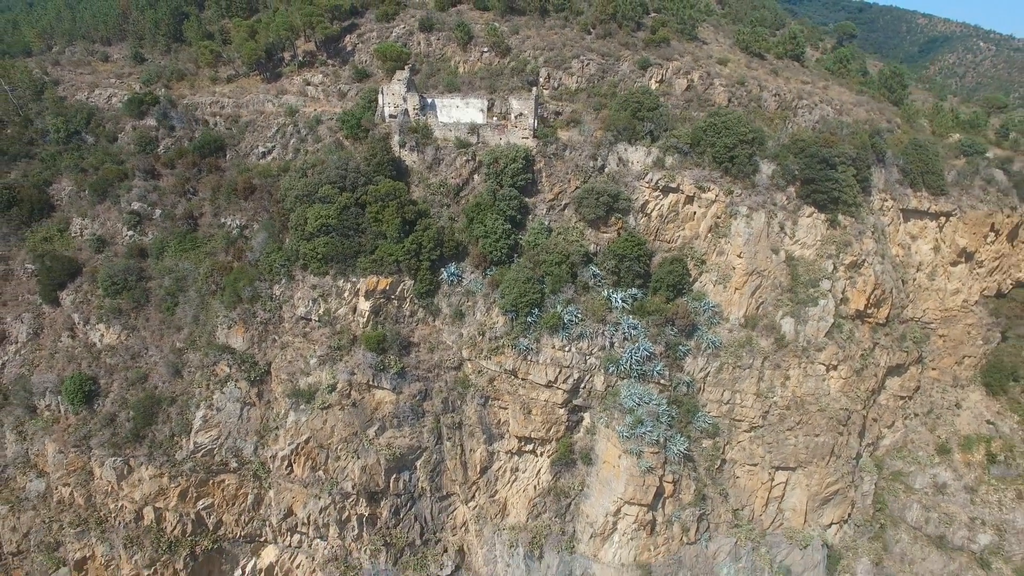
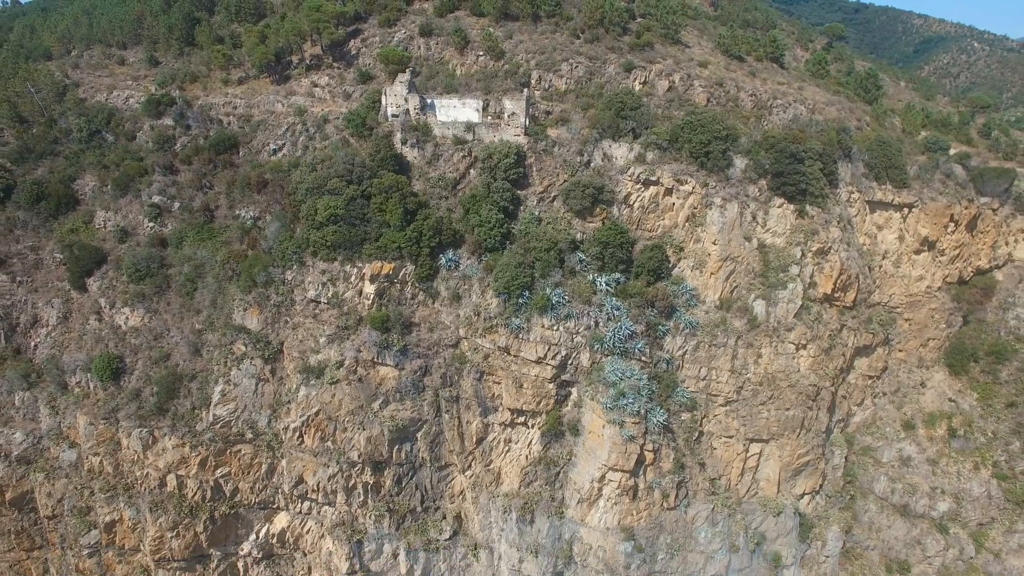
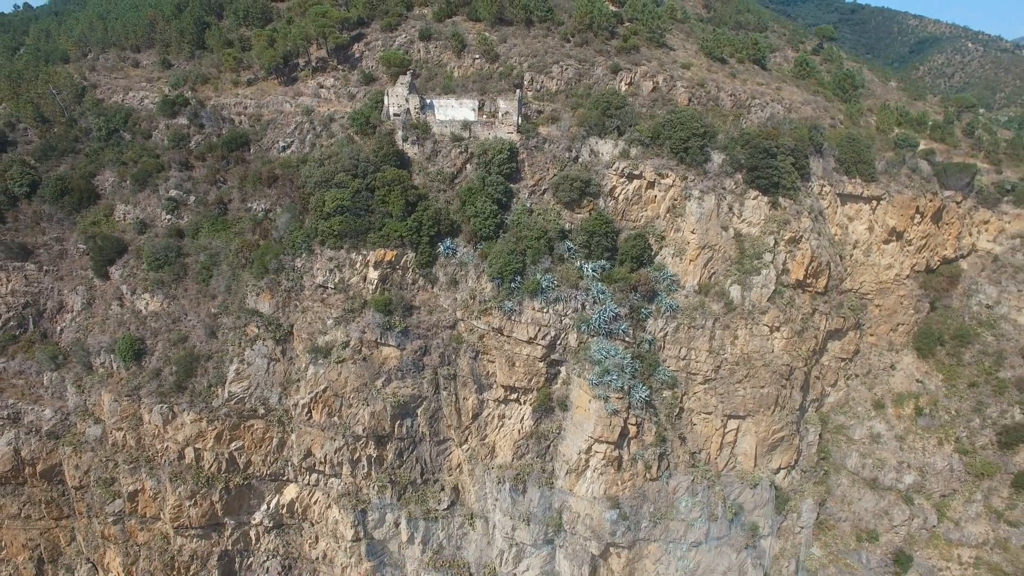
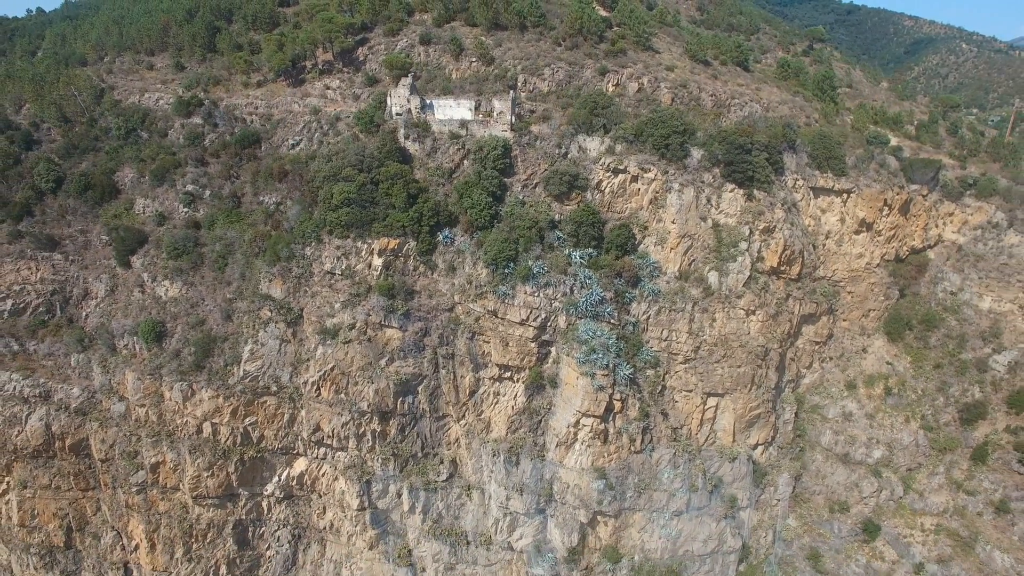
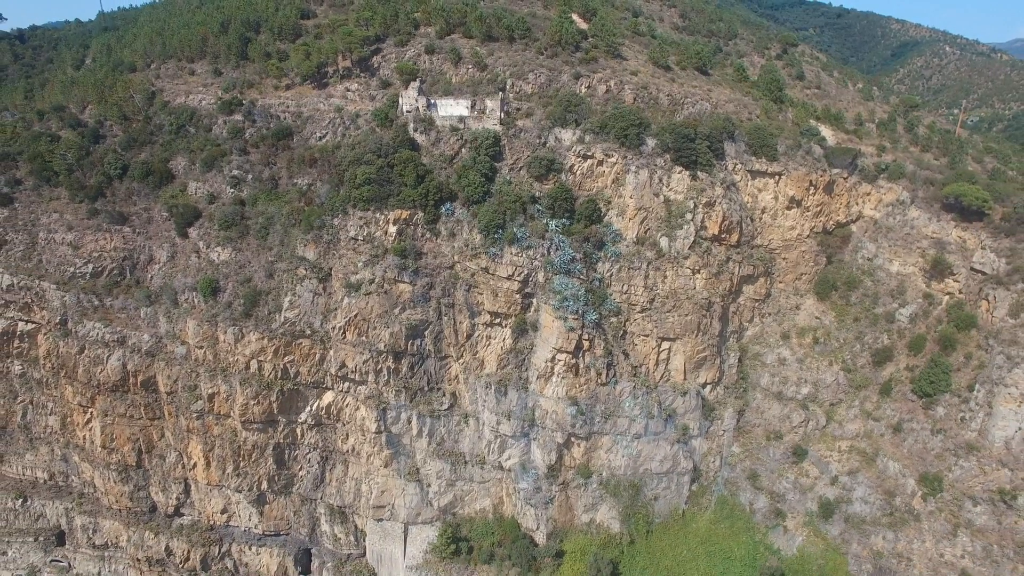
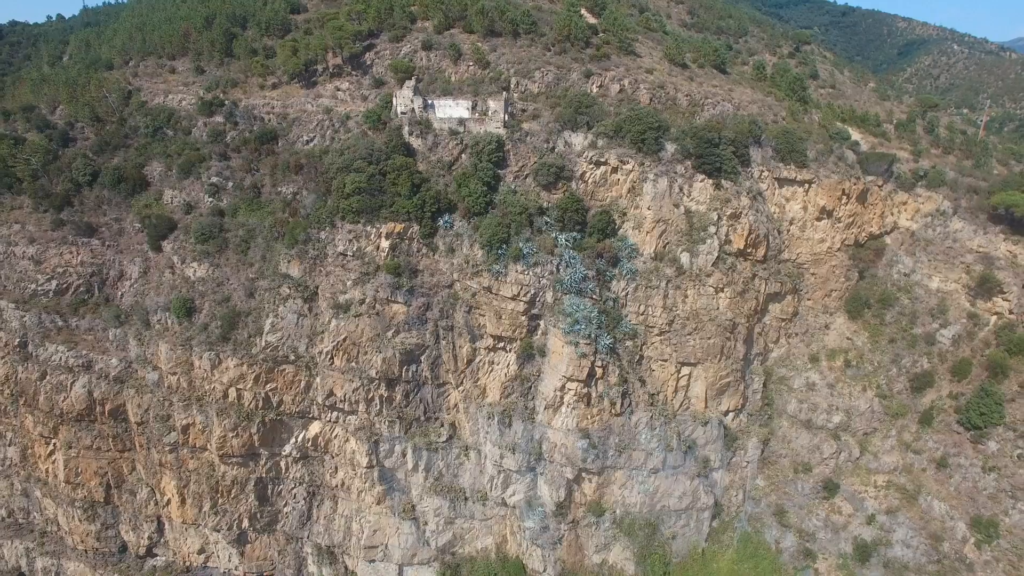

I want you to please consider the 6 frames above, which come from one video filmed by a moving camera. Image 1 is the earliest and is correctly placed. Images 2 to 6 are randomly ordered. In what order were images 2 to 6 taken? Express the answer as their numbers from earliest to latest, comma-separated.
2, 3, 4, 6, 5
